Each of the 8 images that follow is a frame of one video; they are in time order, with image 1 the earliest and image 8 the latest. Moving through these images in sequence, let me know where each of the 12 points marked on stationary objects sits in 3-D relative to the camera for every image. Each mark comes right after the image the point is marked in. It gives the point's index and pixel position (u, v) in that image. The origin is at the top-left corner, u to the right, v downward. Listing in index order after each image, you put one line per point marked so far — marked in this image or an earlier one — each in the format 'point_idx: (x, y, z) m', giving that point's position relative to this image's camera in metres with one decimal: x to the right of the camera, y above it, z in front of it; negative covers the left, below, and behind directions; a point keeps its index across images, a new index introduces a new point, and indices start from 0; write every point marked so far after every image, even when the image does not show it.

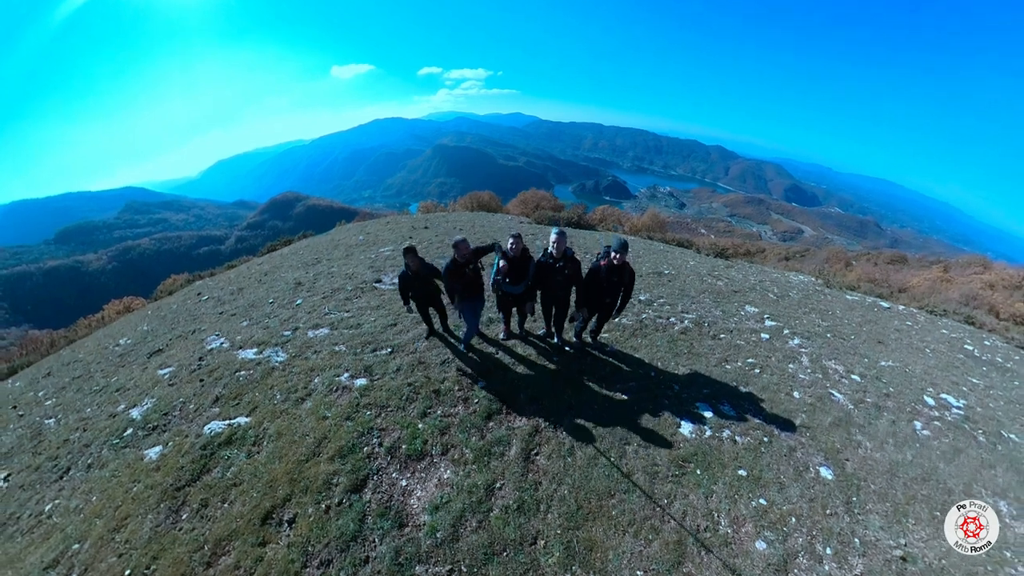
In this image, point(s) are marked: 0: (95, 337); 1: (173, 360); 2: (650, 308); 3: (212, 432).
0: (-22.0, -2.6, +16.6) m
1: (-13.9, -3.1, +13.1) m
2: (+7.4, -1.0, +16.9) m
3: (-9.7, -4.6, +10.3) m
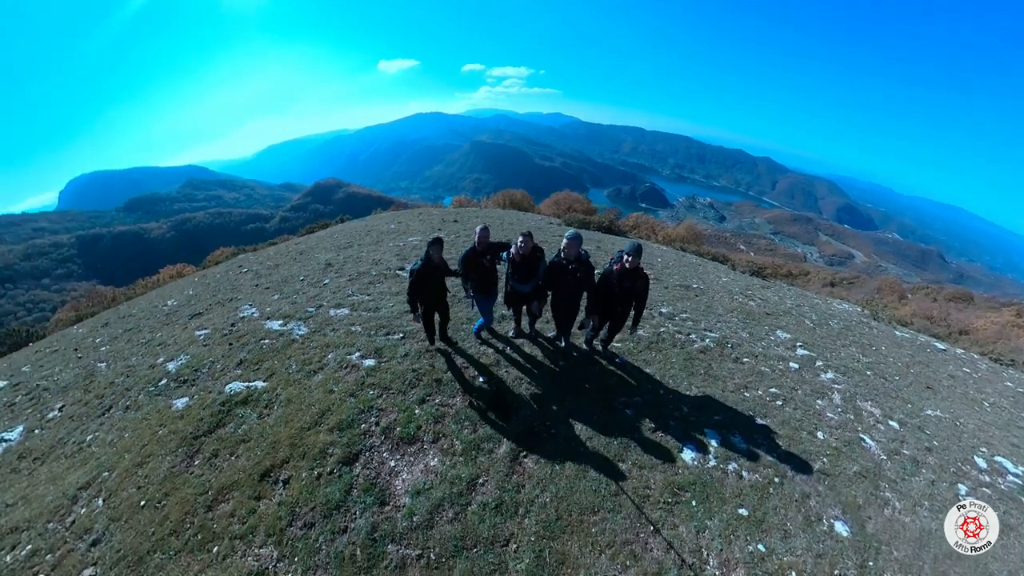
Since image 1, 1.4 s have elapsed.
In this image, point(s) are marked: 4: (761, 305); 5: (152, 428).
0: (-21.3, -0.5, +18.7) m
1: (-13.7, -1.7, +14.4) m
2: (+8.0, -1.7, +16.1) m
3: (-9.9, -3.6, +11.3) m
4: (+14.2, -1.0, +18.2) m
5: (-11.4, -4.4, +10.2) m
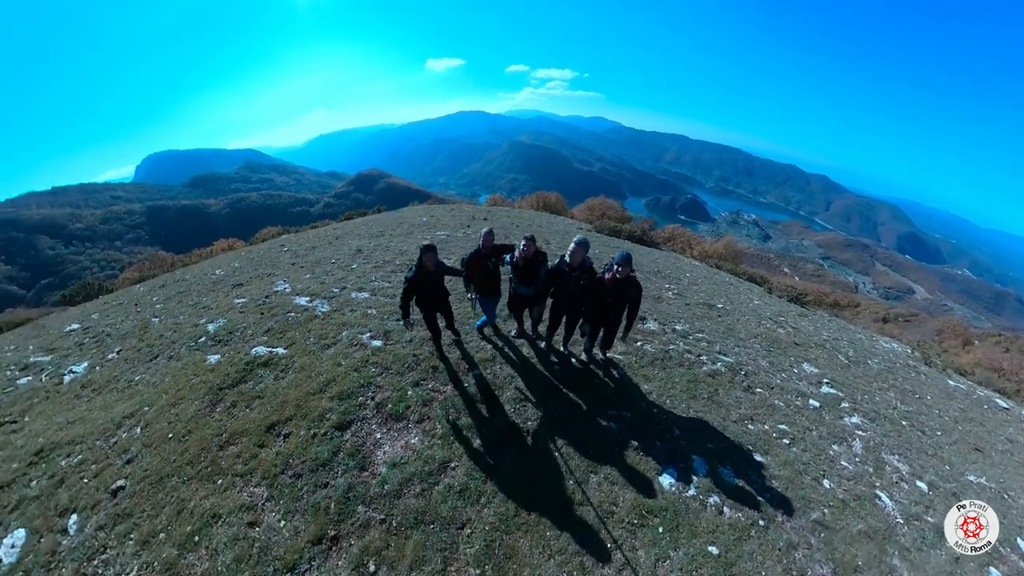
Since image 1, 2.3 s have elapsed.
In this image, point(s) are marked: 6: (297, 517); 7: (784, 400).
0: (-20.3, +1.6, +21.4) m
1: (-13.4, -0.4, +16.3) m
2: (+8.2, -2.5, +15.4) m
3: (-10.2, -2.6, +12.7) m
4: (+14.6, -2.4, +16.7) m
5: (-12.0, -3.3, +11.8) m
6: (-3.8, -4.5, +6.8) m
7: (+10.8, -4.4, +12.7) m
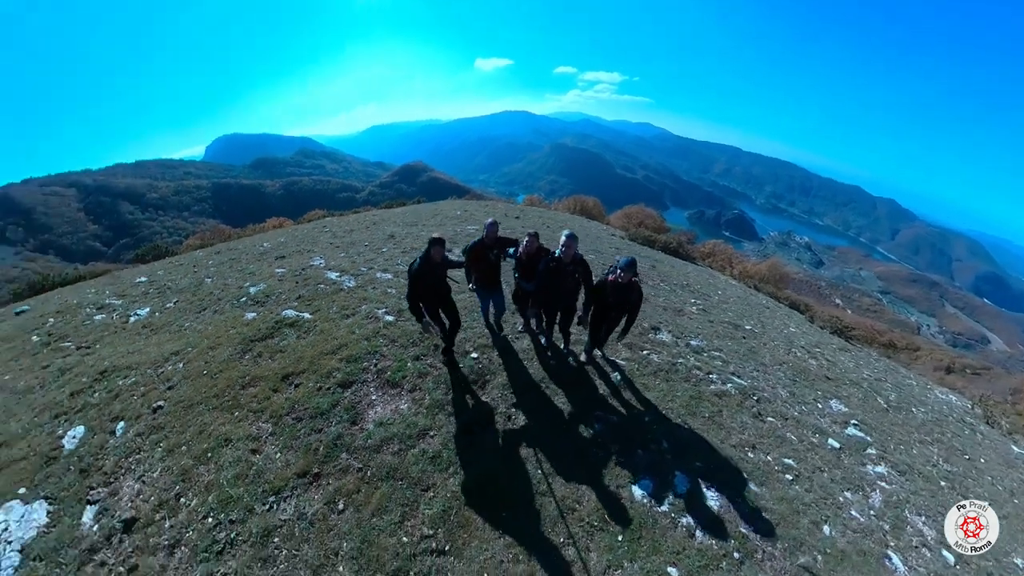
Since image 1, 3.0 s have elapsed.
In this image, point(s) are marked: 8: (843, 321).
0: (-18.5, +4.0, +24.1) m
1: (-12.6, +1.3, +18.2) m
2: (+8.4, -3.2, +14.6) m
3: (-10.1, -1.2, +14.2) m
4: (+14.9, -3.9, +15.2) m
5: (-12.1, -1.7, +13.6) m
6: (-4.8, -3.7, +7.6) m
7: (+10.4, -5.4, +11.7) m
8: (+20.4, -2.0, +19.5) m
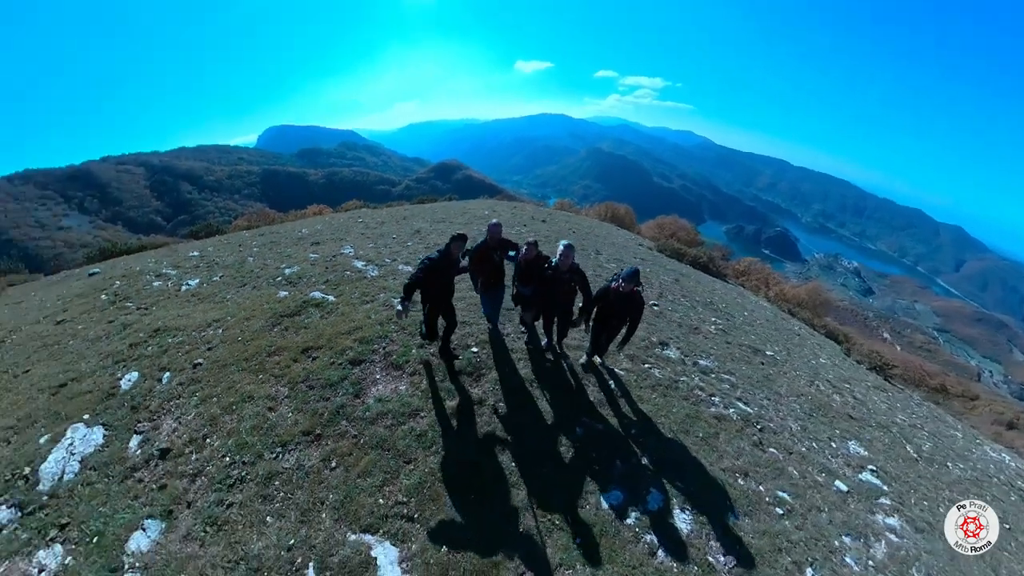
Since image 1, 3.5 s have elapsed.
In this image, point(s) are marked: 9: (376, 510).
0: (-16.7, +5.4, +26.4) m
1: (-11.7, +2.4, +19.9) m
2: (+8.3, -4.0, +14.0) m
3: (-9.9, -0.4, +15.7) m
4: (+14.7, -5.2, +13.8) m
5: (-12.0, -0.6, +15.2) m
6: (-5.6, -3.2, +8.5) m
7: (+9.7, -6.3, +10.9) m
8: (+20.8, -3.9, +17.6) m
9: (-2.7, -4.4, +6.4) m
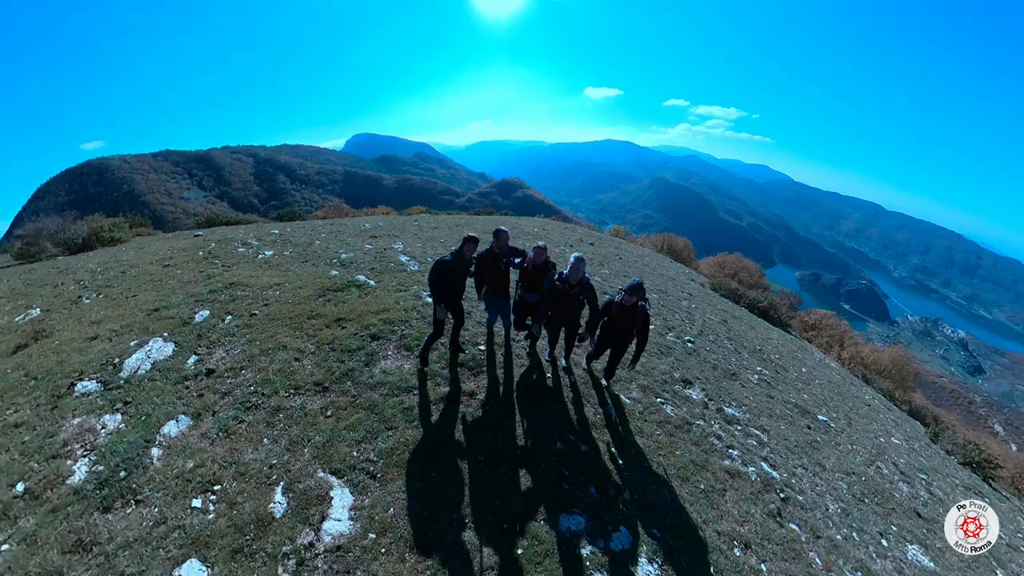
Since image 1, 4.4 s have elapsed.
0: (-12.5, +6.3, +29.7) m
1: (-9.1, +3.1, +22.2) m
2: (+8.4, -5.4, +12.6) m
3: (-8.5, +0.5, +17.7) m
4: (+14.5, -7.5, +11.3) m
5: (-10.6, +0.6, +17.5) m
6: (-5.9, -2.4, +9.6) m
7: (+9.0, -7.7, +9.2) m
8: (+21.2, -7.4, +13.9) m
9: (-3.7, -3.8, +7.1) m
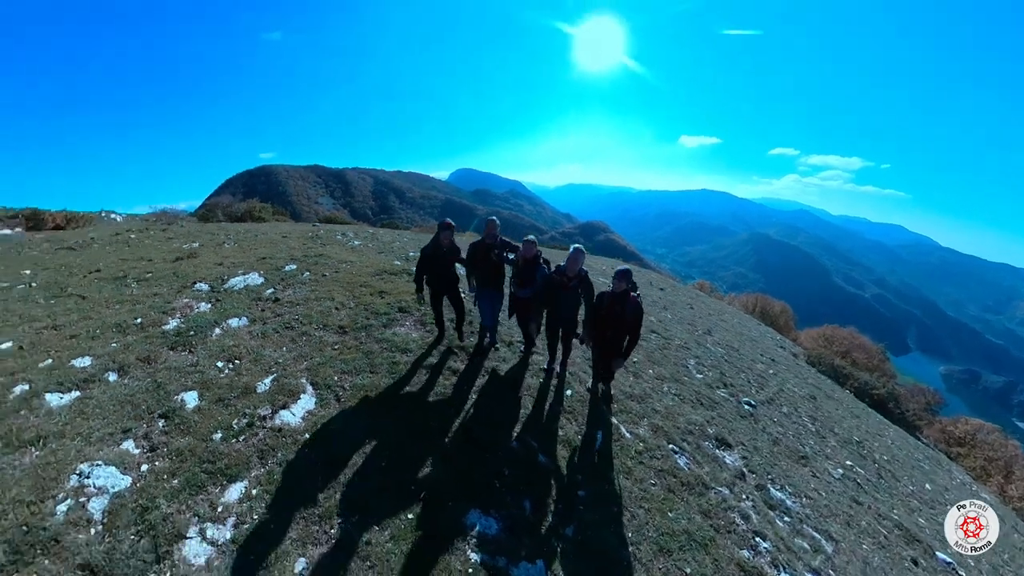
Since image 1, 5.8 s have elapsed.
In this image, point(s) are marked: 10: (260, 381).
0: (-5.2, +4.9, +33.8) m
1: (-4.7, +2.6, +25.3) m
2: (+7.6, -6.8, +10.0) m
3: (-5.8, +0.7, +20.5) m
4: (+12.6, -9.6, +6.8) m
5: (-7.8, +1.1, +21.0) m
6: (-6.0, -1.1, +11.8) m
7: (+6.8, -8.5, +6.3) m
8: (+19.7, -10.9, +7.3) m
9: (-4.9, -2.4, +8.5) m
10: (-6.1, -2.3, +7.7) m
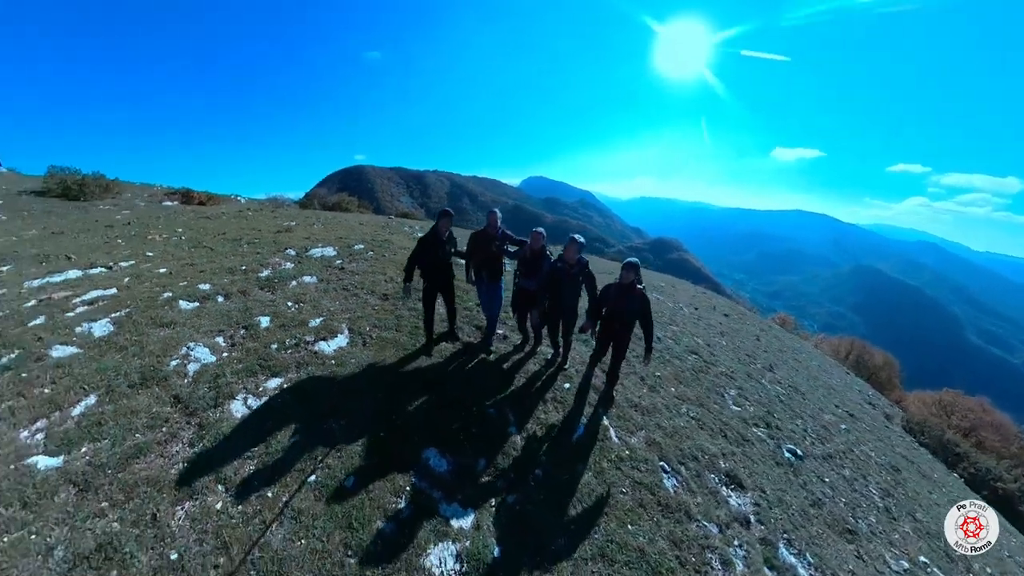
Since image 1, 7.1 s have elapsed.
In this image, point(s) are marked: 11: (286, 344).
0: (+1.6, +4.8, +35.3) m
1: (-0.2, +2.8, +26.9) m
2: (+6.8, -7.4, +9.0) m
3: (-2.7, +1.3, +22.5) m
4: (+10.5, -10.6, +4.6) m
5: (-4.4, +1.9, +23.4) m
6: (-5.2, -0.1, +14.0) m
7: (+5.0, -8.8, +5.6) m
8: (+17.3, -12.8, +3.4) m
9: (-5.0, -1.4, +10.6) m
10: (-6.3, -1.0, +10.1) m
11: (-6.4, -1.6, +9.0) m
